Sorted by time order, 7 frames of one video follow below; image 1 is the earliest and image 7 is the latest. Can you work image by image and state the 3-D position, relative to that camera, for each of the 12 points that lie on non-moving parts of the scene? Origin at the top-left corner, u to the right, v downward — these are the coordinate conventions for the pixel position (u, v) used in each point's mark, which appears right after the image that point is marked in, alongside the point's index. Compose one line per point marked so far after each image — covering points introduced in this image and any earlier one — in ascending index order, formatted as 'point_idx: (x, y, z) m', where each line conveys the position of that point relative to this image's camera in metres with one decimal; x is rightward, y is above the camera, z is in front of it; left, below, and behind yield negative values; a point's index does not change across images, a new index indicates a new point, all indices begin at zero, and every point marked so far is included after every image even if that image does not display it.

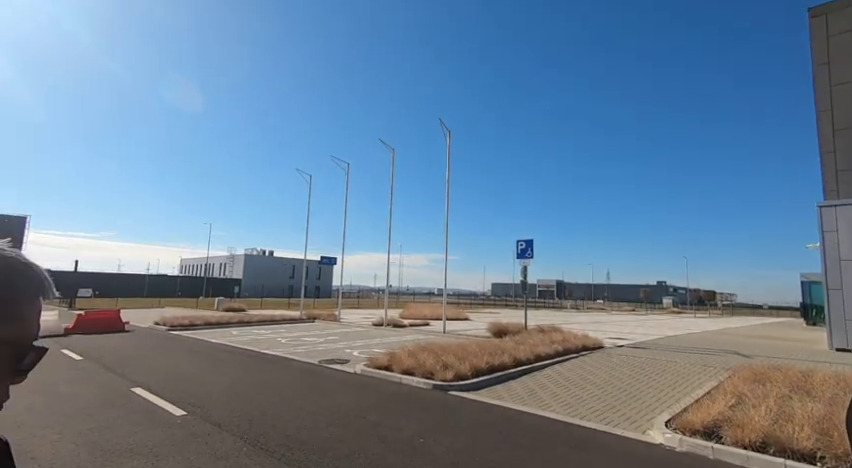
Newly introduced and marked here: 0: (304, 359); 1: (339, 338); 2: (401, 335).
0: (-1.8, -1.9, +7.2) m
1: (-1.7, -2.2, +9.7) m
2: (-0.5, -2.2, +10.0) m
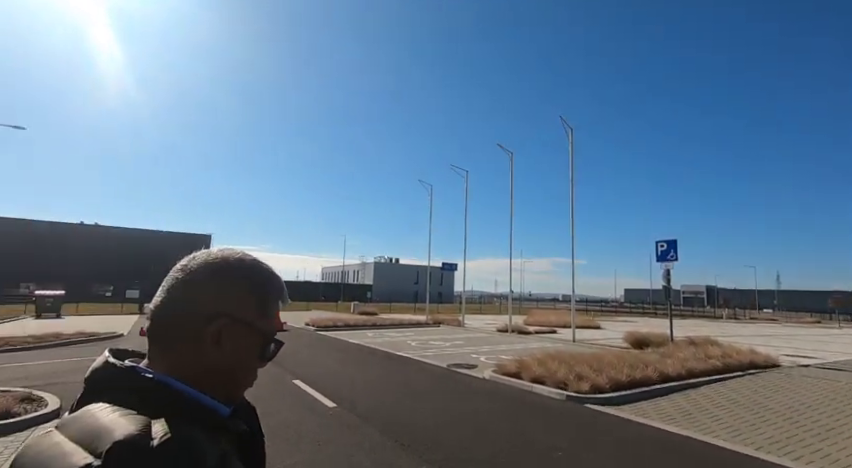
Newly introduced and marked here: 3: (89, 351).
0: (+0.1, -2.0, +7.3) m
1: (+0.9, -2.3, +9.8) m
2: (+2.2, -2.3, +9.7) m
3: (-8.3, -2.9, +11.9) m
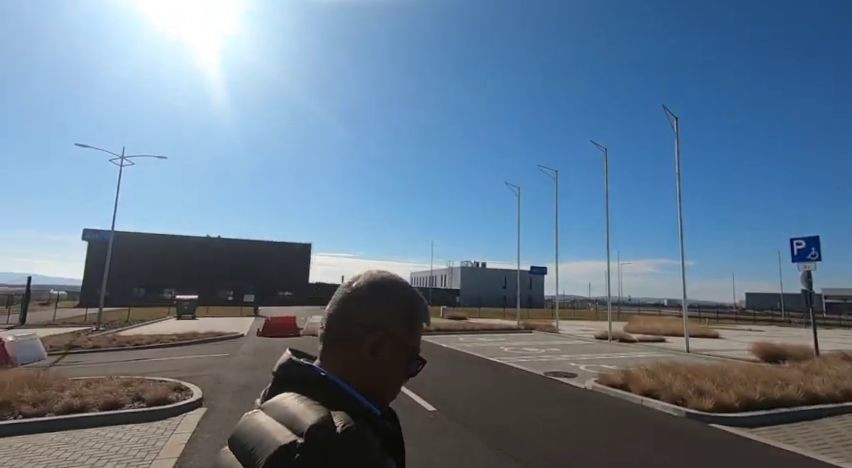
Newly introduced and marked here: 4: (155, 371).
0: (+1.6, -2.1, +7.2) m
1: (+2.8, -2.3, +9.4) m
2: (+4.1, -2.3, +9.1) m
3: (-5.8, -3.2, +13.2) m
4: (-5.8, -3.0, +10.3) m
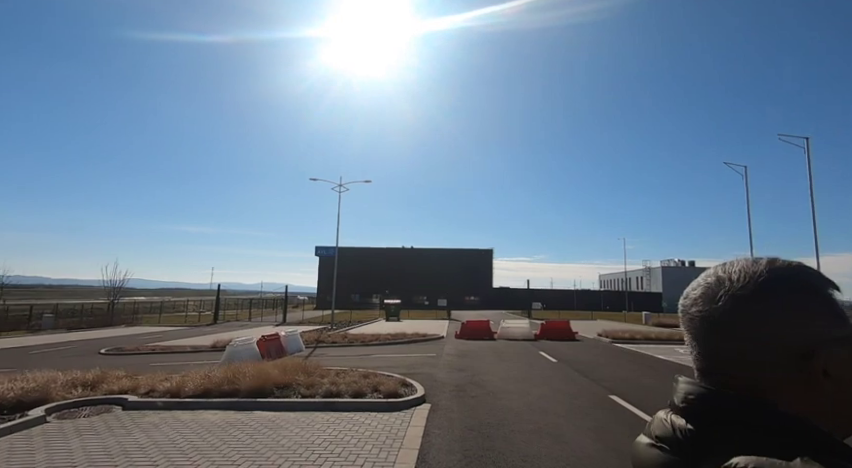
0: (+4.5, -2.0, +5.9) m
1: (+6.5, -2.2, +7.5) m
2: (+7.6, -2.0, +6.8) m
3: (0.0, -3.5, +14.2) m
4: (-1.1, -3.3, +11.5) m
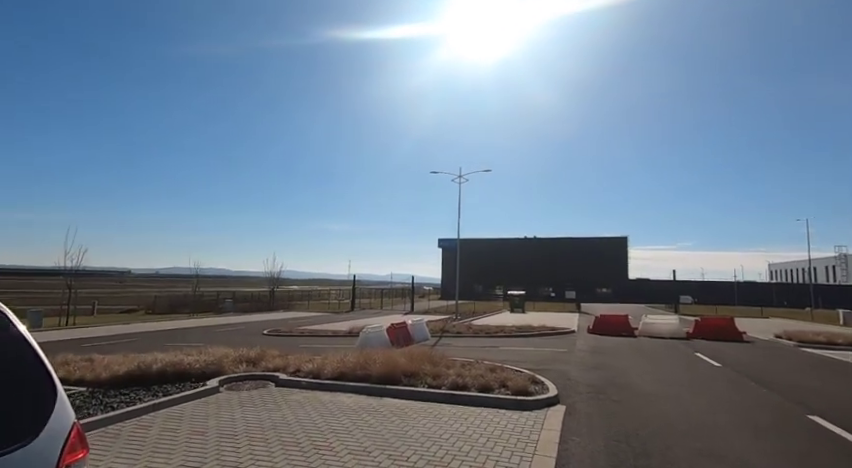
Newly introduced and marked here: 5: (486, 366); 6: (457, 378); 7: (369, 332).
0: (+5.9, -1.7, +4.1) m
1: (+8.2, -1.8, +5.1) m
2: (+9.1, -1.7, +4.2) m
3: (+3.7, -3.1, +13.3) m
4: (+1.9, -3.0, +11.0) m
5: (+1.3, -2.8, +9.9) m
6: (+0.6, -2.8, +9.1) m
7: (-1.8, -3.1, +14.4) m
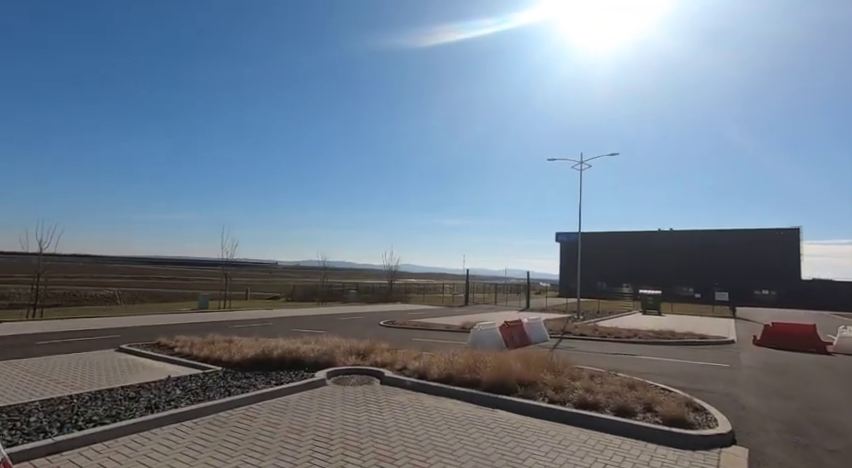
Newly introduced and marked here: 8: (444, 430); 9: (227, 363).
0: (+6.5, -1.5, +1.2) m
1: (+9.0, -1.6, +1.7) m
2: (+9.6, -1.5, +0.6) m
3: (+6.6, -2.8, +10.8) m
4: (+4.3, -2.7, +8.9) m
5: (+3.4, -2.5, +8.0) m
6: (+2.5, -2.6, +7.5) m
7: (+1.5, -2.7, +13.2) m
8: (+0.3, -3.0, +7.1) m
9: (-7.3, -4.7, +17.1) m
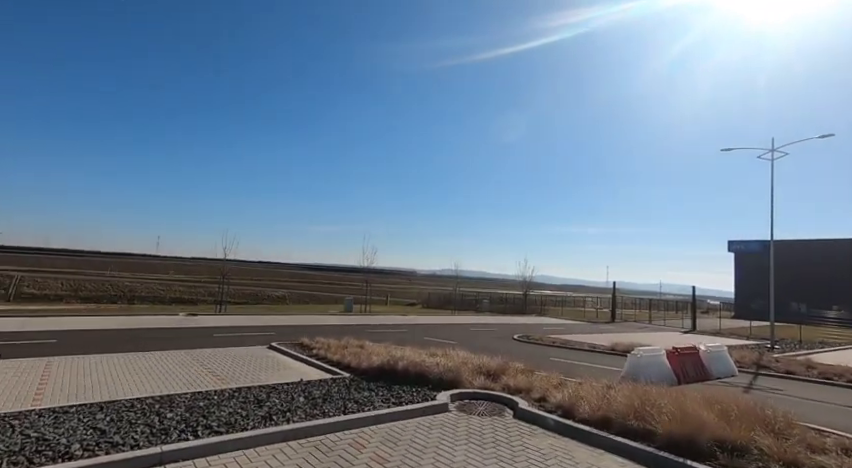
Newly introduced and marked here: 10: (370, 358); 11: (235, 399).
0: (+6.2, -1.2, -2.5) m
1: (+8.7, -1.3, -2.8) m
2: (+8.9, -1.2, -4.1) m
3: (+8.9, -2.8, +6.5) m
4: (+6.3, -2.6, +5.4) m
5: (+5.1, -2.4, +4.8) m
6: (+4.2, -2.5, +4.5) m
7: (+4.8, -2.8, +10.3) m
8: (+1.9, -2.9, +4.8) m
9: (-2.6, -4.9, +16.5) m
10: (-2.2, -4.7, +17.7) m
11: (-5.2, -4.4, +12.5) m
